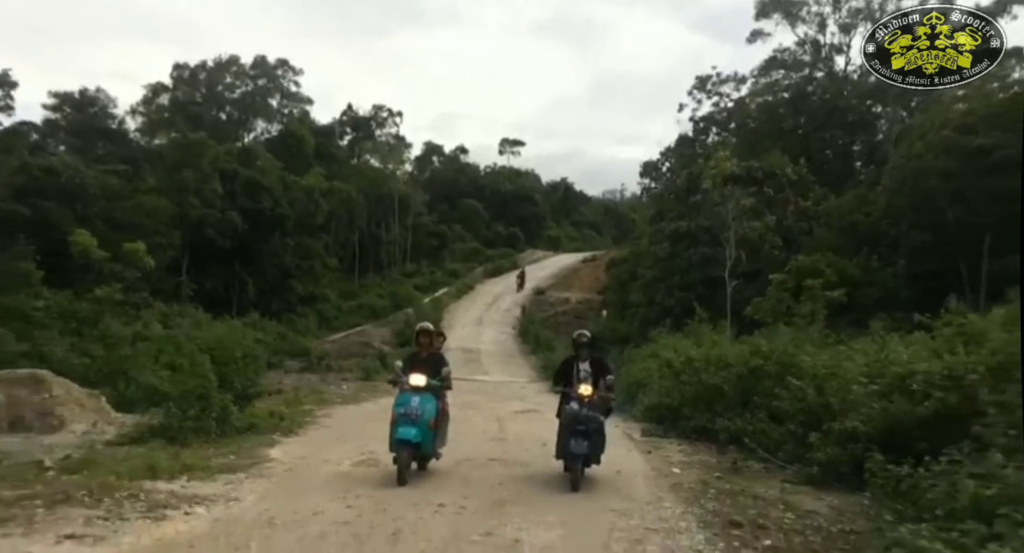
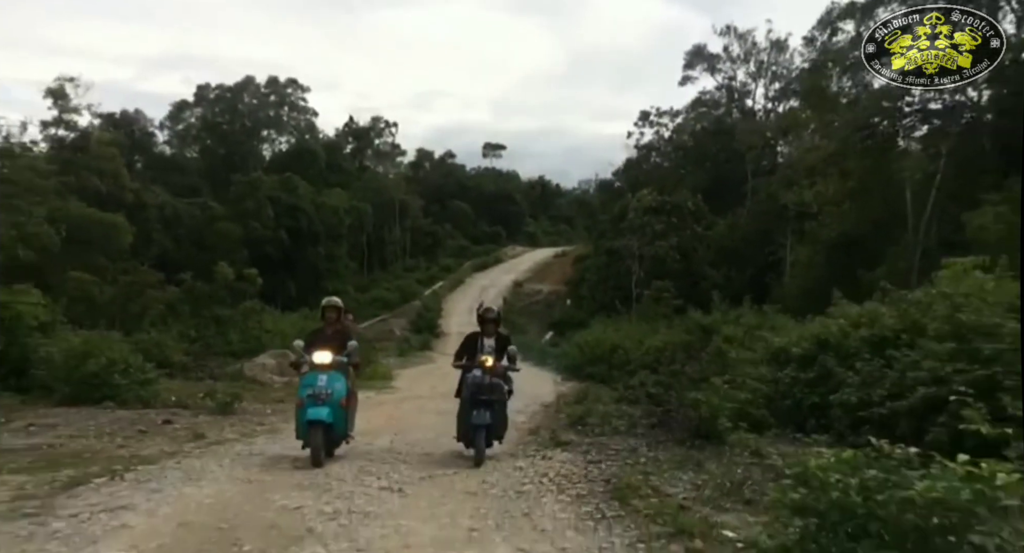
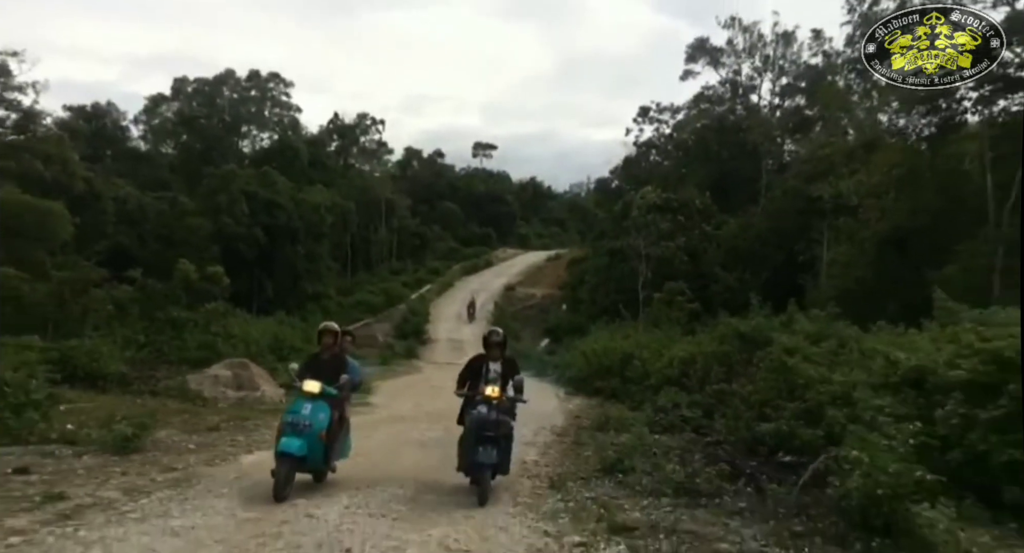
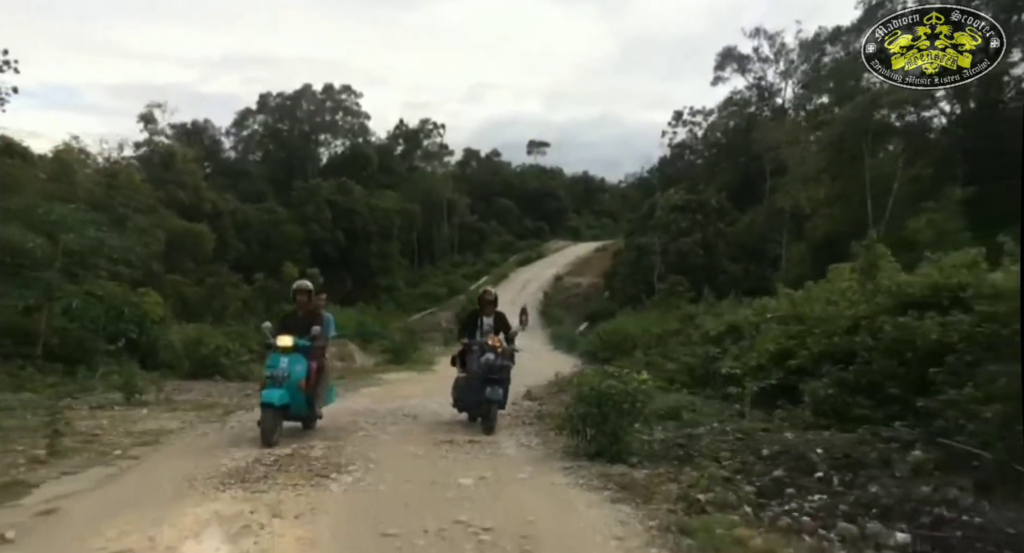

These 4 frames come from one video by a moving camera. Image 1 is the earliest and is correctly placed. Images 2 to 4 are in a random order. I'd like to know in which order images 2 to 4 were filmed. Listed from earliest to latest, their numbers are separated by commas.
3, 2, 4
